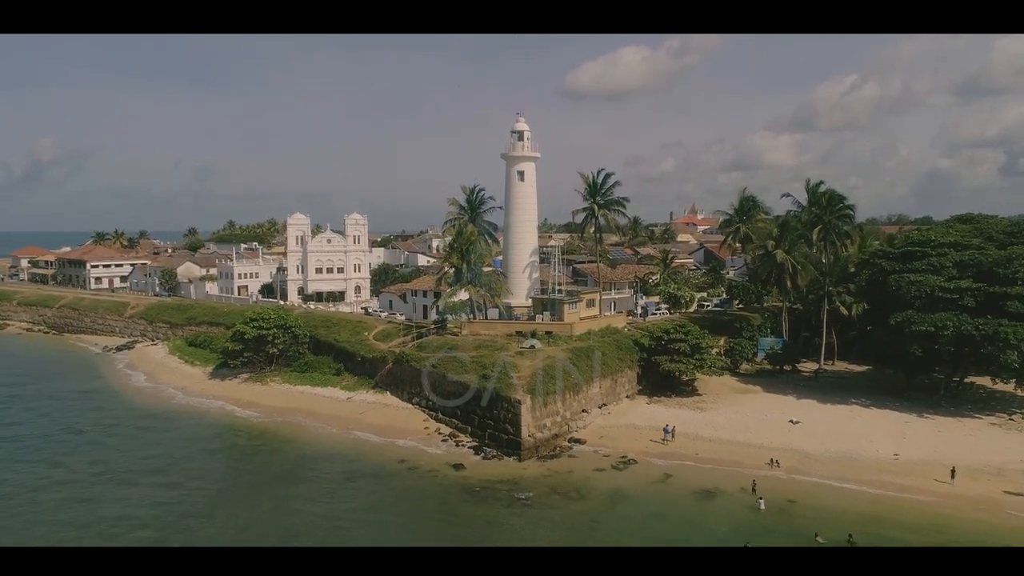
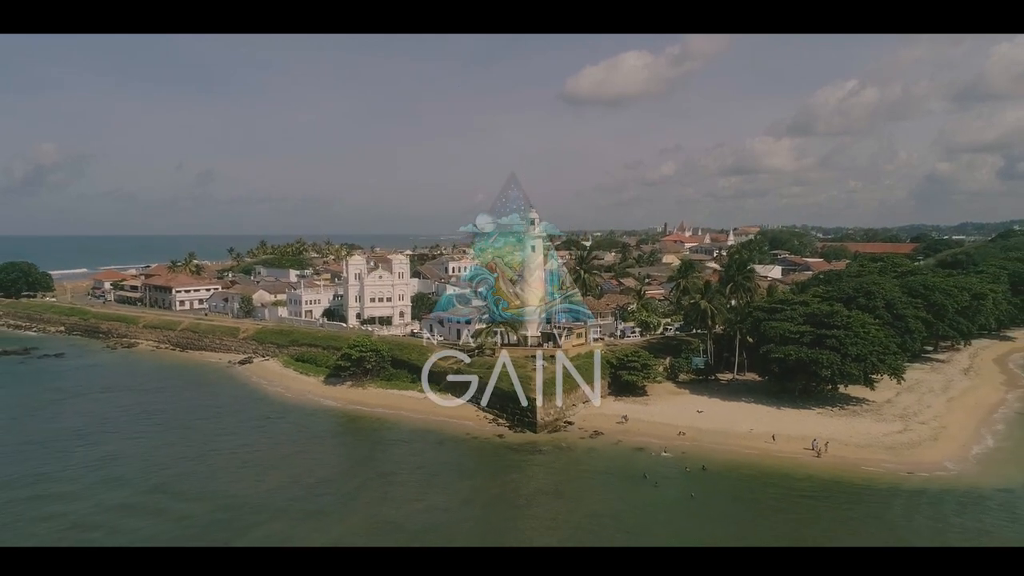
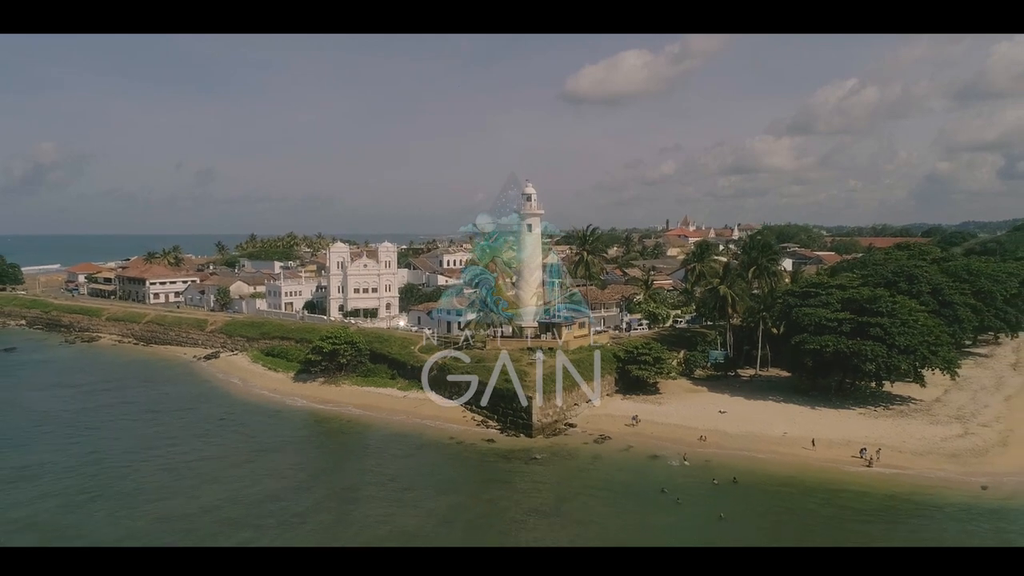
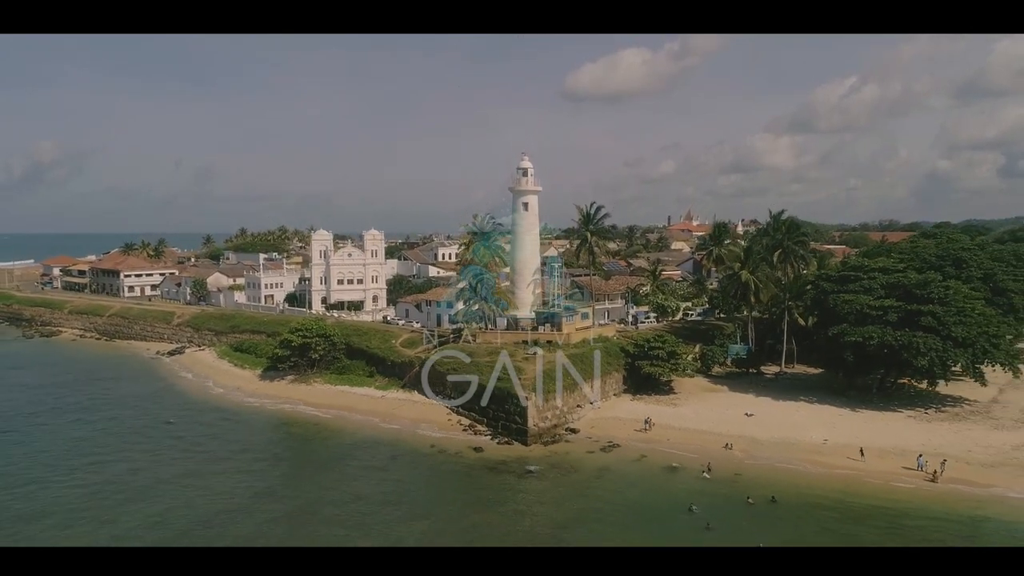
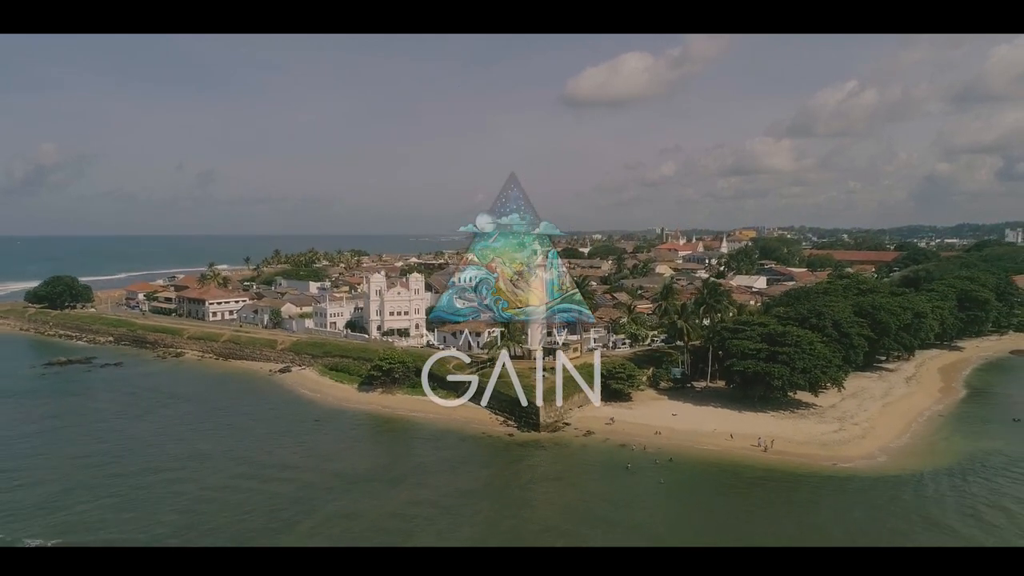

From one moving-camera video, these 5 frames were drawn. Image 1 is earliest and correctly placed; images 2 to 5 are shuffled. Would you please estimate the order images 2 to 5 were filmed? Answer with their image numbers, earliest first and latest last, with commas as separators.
4, 3, 2, 5
